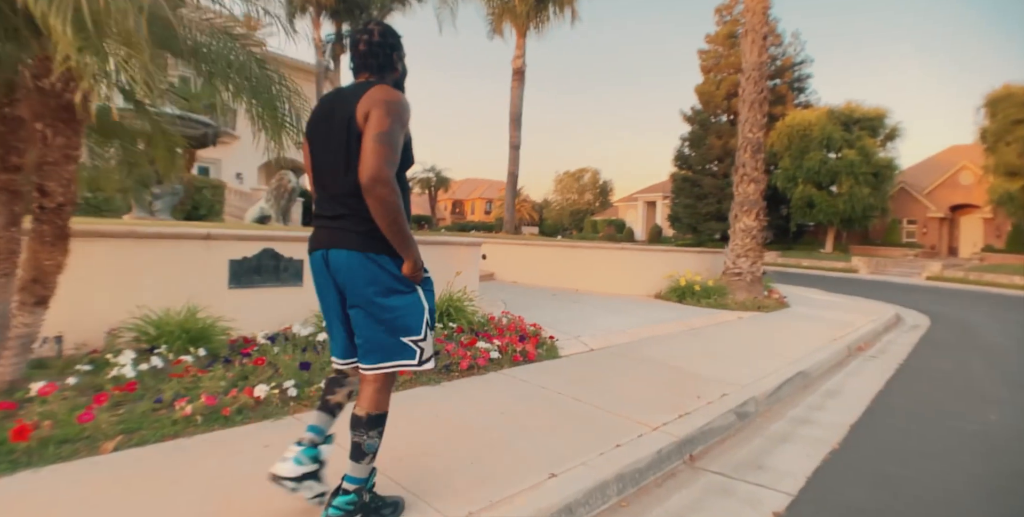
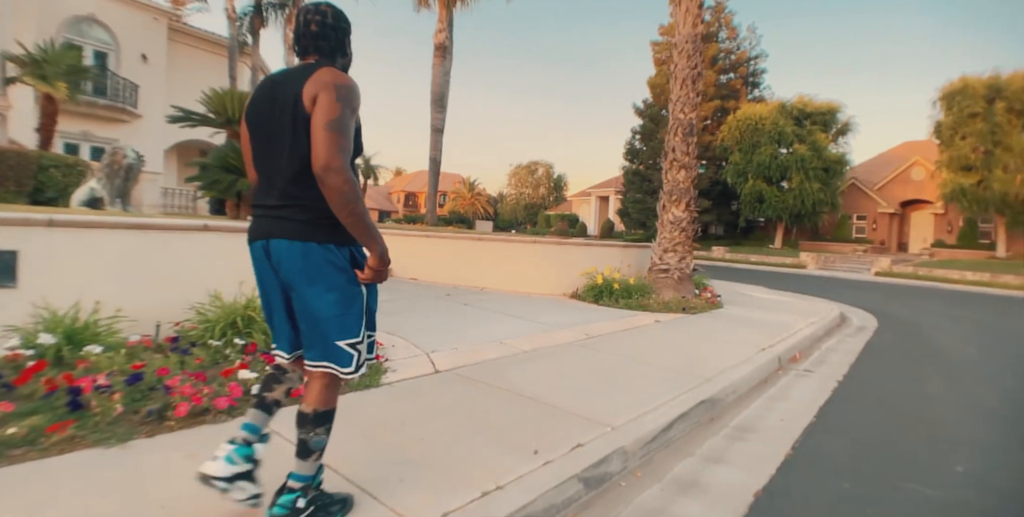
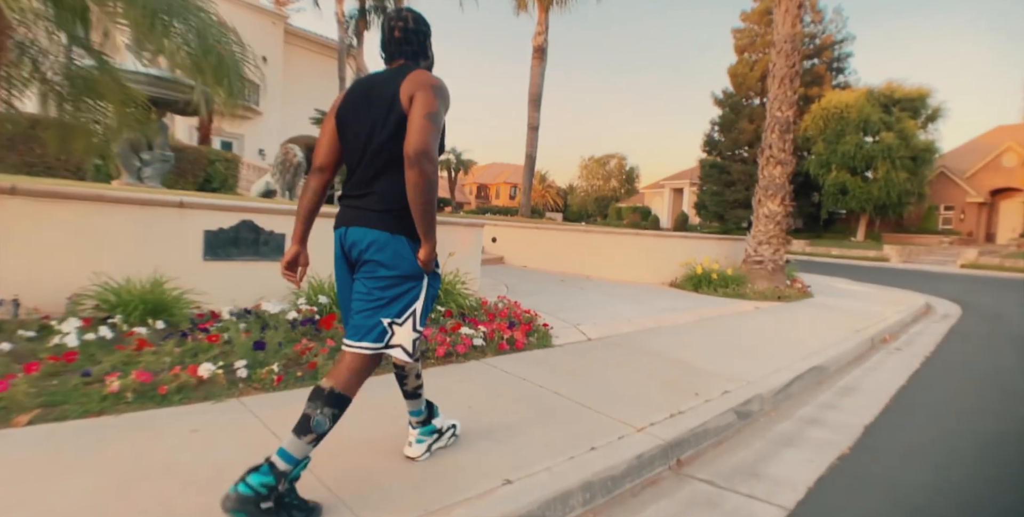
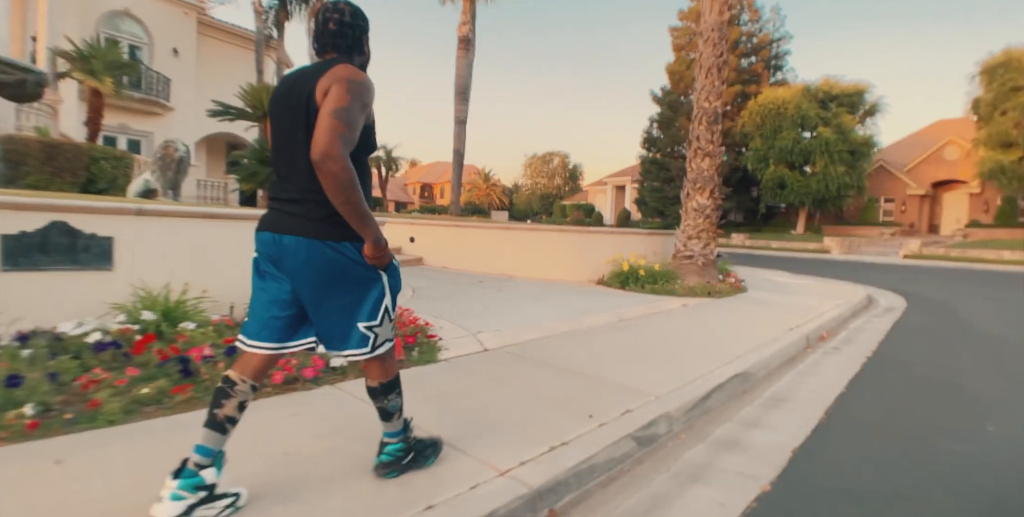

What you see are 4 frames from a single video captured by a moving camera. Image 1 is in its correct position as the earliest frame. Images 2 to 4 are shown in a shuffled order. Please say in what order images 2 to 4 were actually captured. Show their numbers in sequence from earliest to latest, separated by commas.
3, 4, 2
